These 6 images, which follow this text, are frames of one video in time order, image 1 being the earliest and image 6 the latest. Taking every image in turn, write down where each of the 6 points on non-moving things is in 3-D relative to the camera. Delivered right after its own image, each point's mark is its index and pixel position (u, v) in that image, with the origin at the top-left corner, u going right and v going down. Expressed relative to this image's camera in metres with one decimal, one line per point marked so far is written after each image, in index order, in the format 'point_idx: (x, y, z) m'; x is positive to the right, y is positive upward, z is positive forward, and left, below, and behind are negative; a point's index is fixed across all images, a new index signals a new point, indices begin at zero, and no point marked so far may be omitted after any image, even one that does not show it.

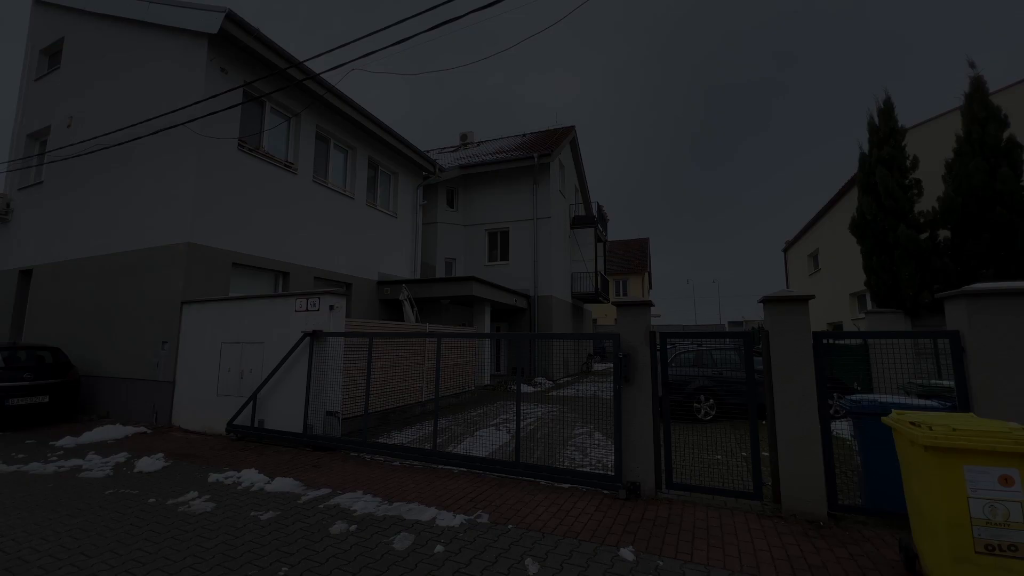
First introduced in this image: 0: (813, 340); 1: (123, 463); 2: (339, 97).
0: (+2.6, -0.4, +3.7) m
1: (-4.6, -2.0, +4.9) m
2: (-4.3, +4.7, +10.3) m
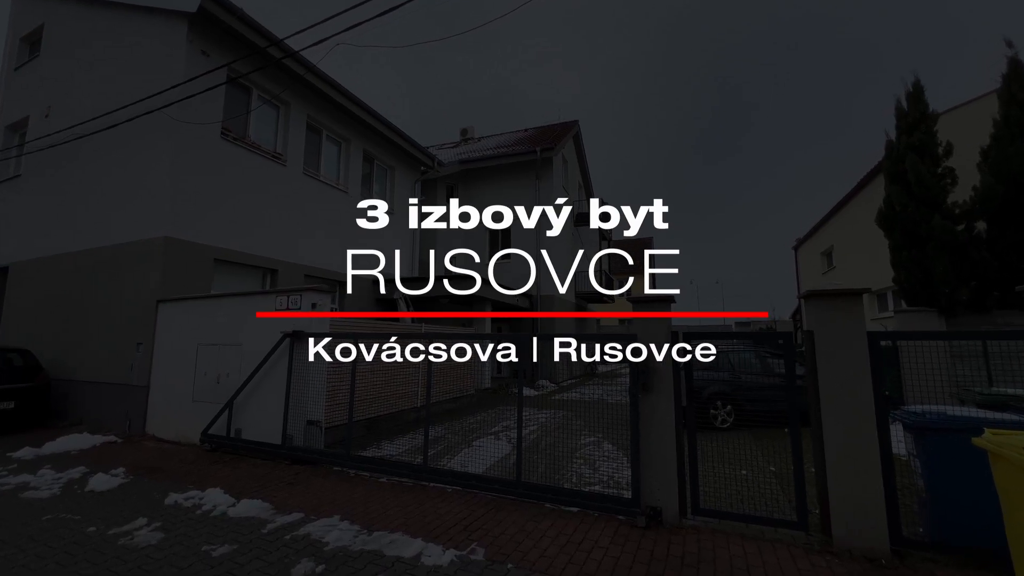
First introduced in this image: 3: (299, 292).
0: (+2.6, -0.4, +3.1) m
1: (-4.6, -2.0, +4.4) m
2: (-4.2, +4.8, +9.8) m
3: (-2.7, -0.1, +5.3) m
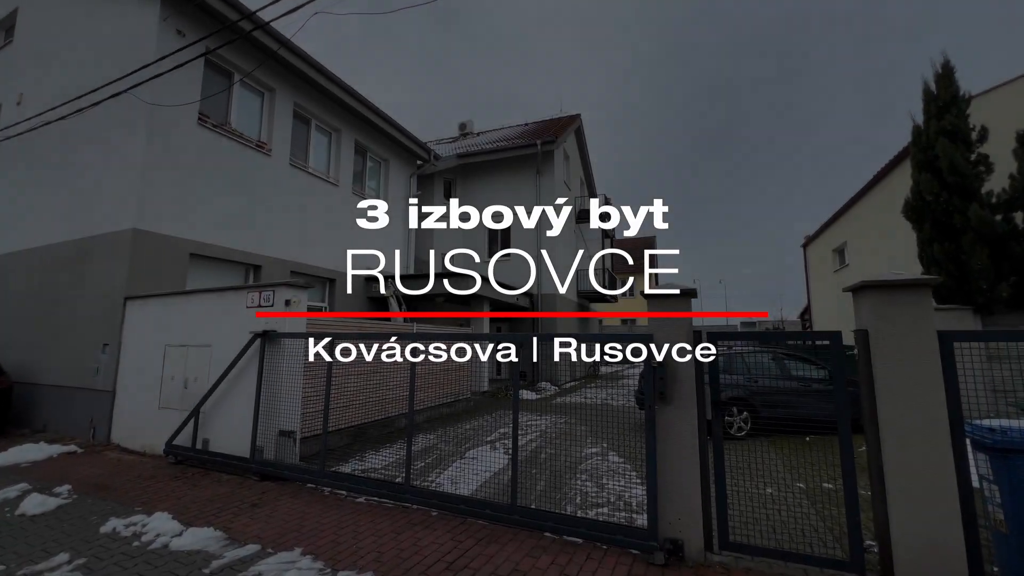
0: (+2.6, -0.3, +2.6) m
1: (-4.6, -1.9, +3.9) m
2: (-4.3, +4.8, +9.2) m
3: (-2.7, 0.0, +4.8) m
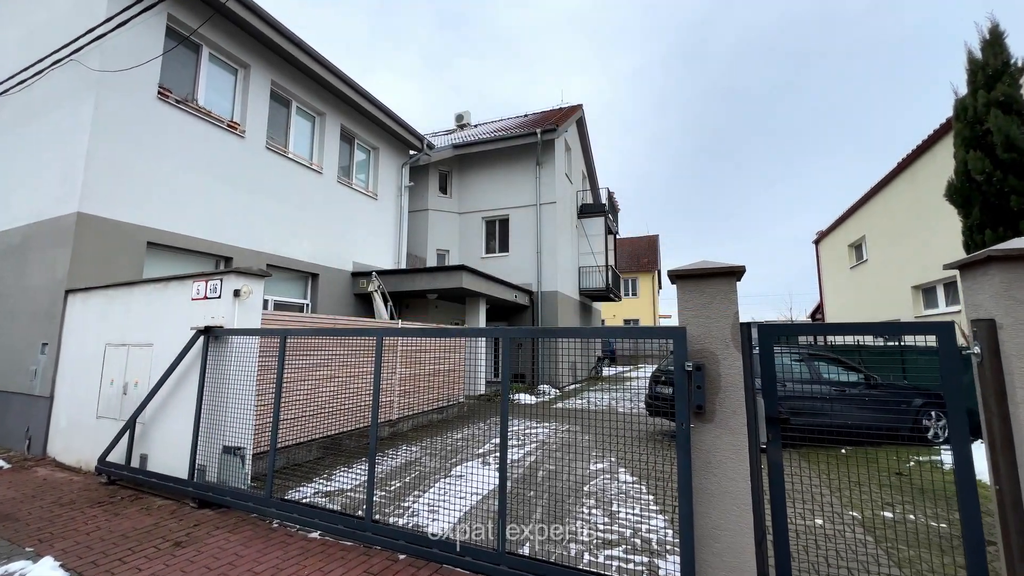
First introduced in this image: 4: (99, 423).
0: (+2.5, -0.2, +1.8) m
1: (-4.7, -1.8, +3.1) m
2: (-4.3, +4.9, +8.5) m
3: (-2.8, +0.1, +4.0) m
4: (-4.7, -1.5, +4.8) m
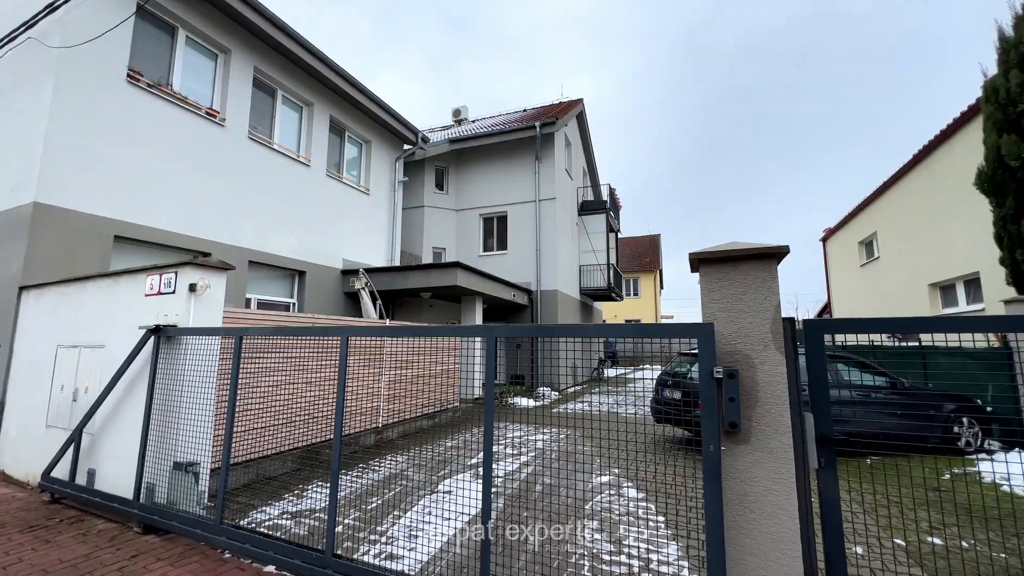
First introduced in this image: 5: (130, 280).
0: (+2.4, -0.1, +1.3) m
1: (-4.8, -1.8, +2.7) m
2: (-4.4, +4.9, +8.0) m
3: (-2.9, +0.2, +3.6) m
4: (-4.7, -1.5, +4.3) m
5: (-3.6, +0.1, +4.0) m
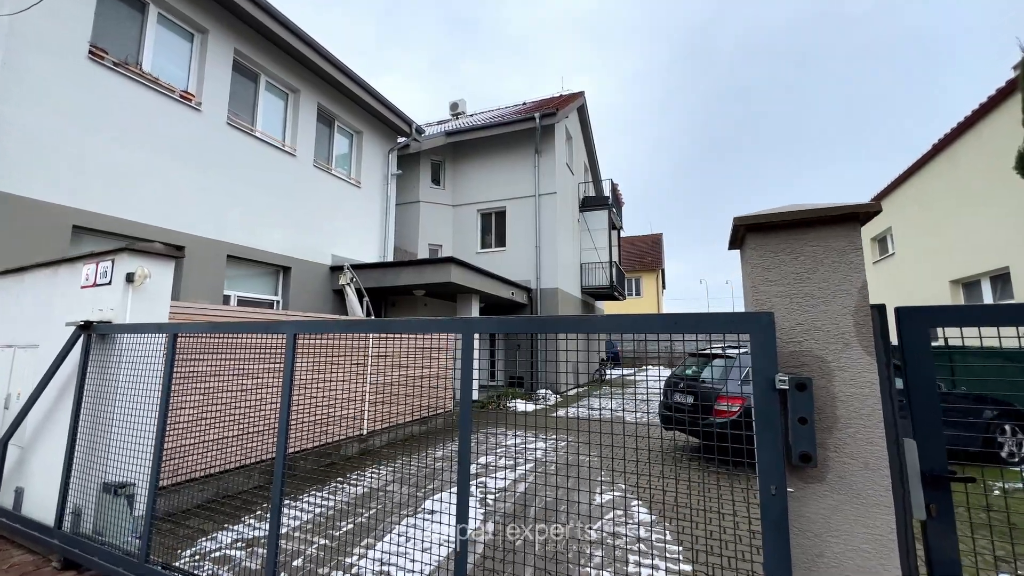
0: (+2.4, -0.1, +0.8) m
1: (-4.8, -1.7, +2.2) m
2: (-4.5, +5.0, +7.6) m
3: (-2.9, +0.2, +3.1) m
4: (-4.8, -1.4, +3.8) m
5: (-3.7, +0.1, +3.4) m
